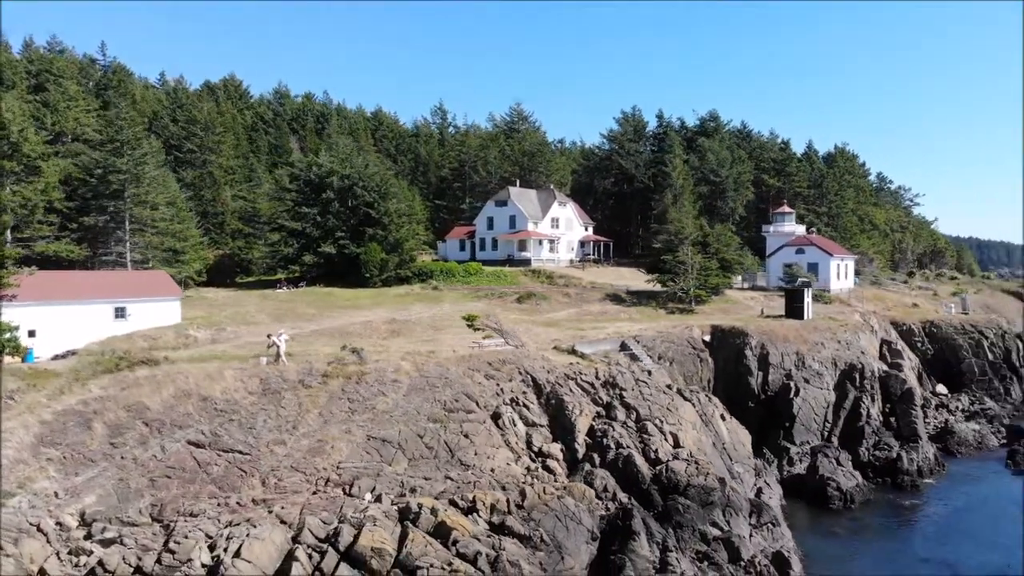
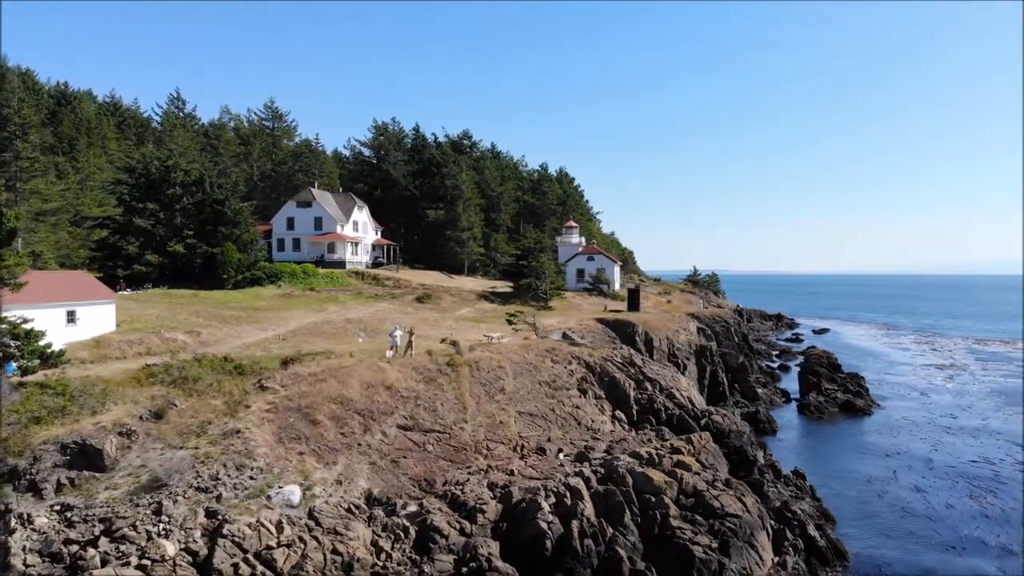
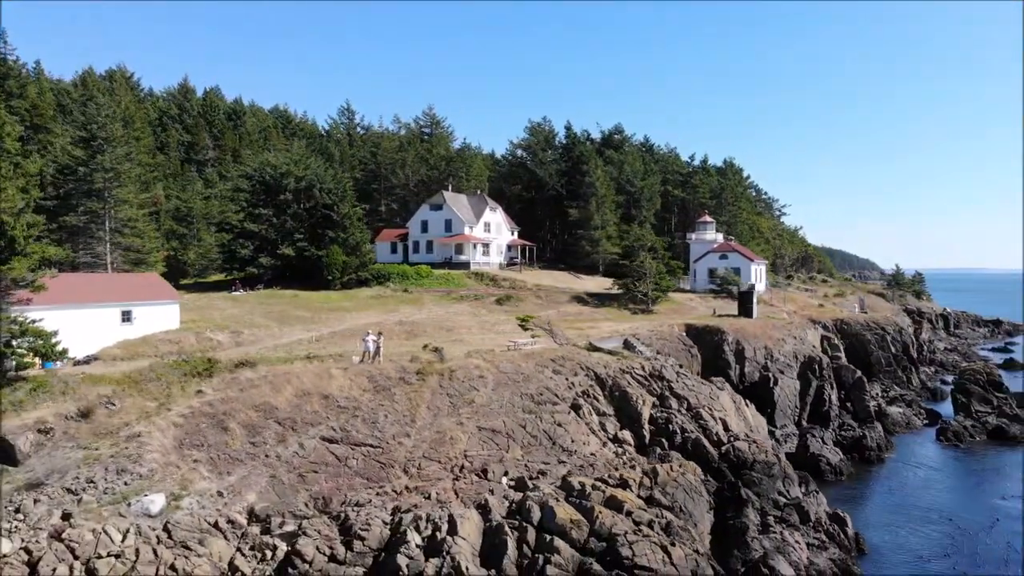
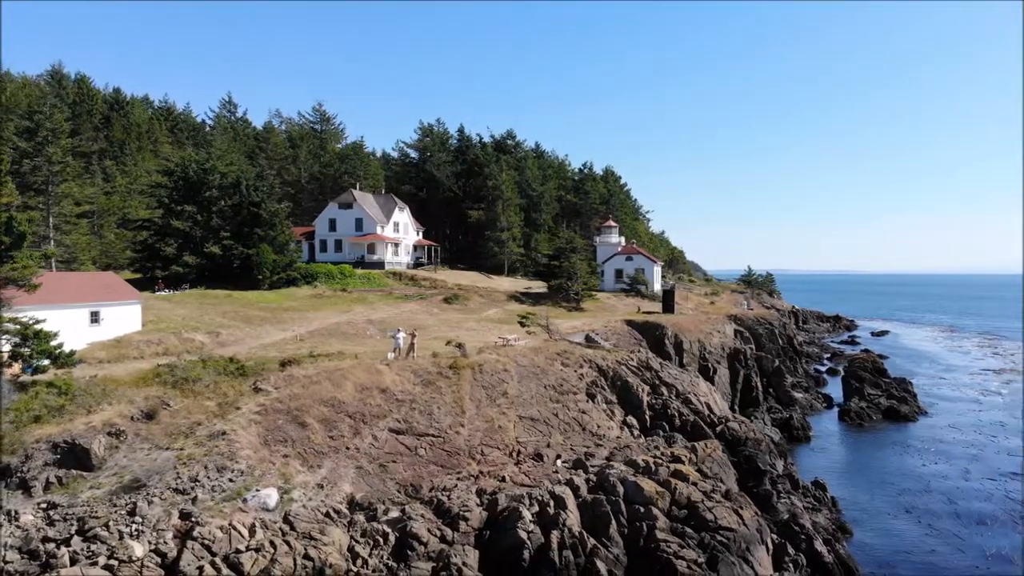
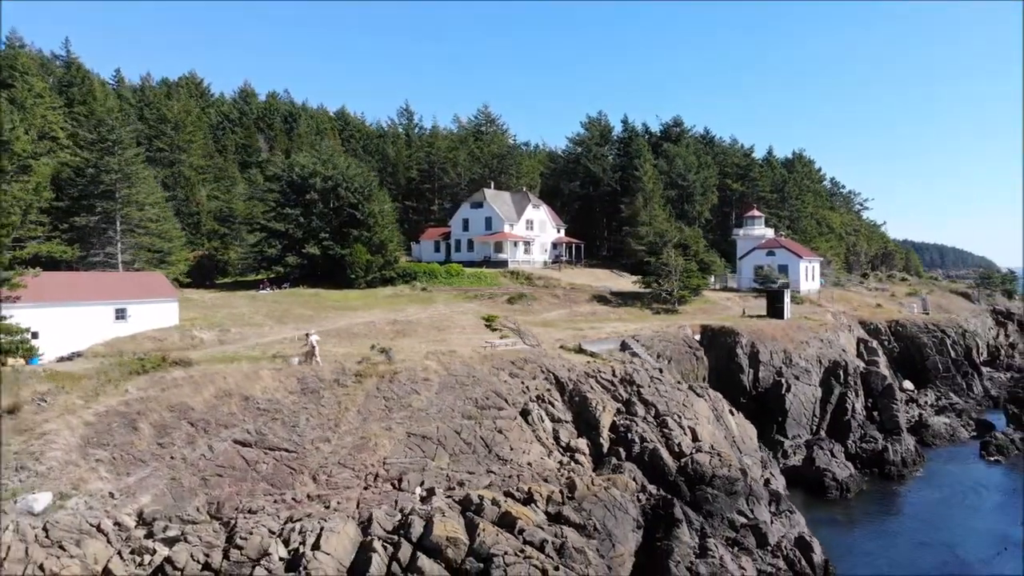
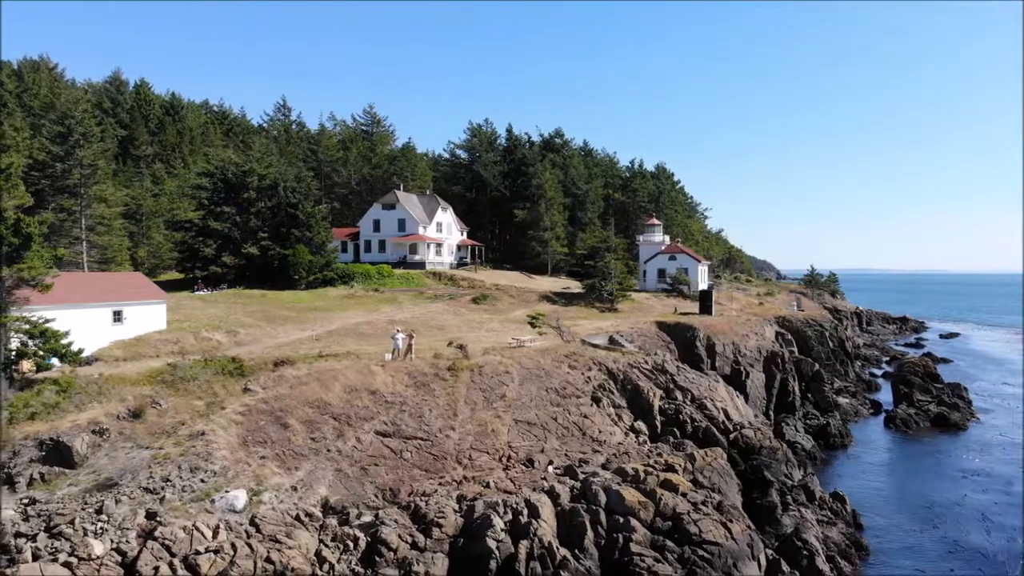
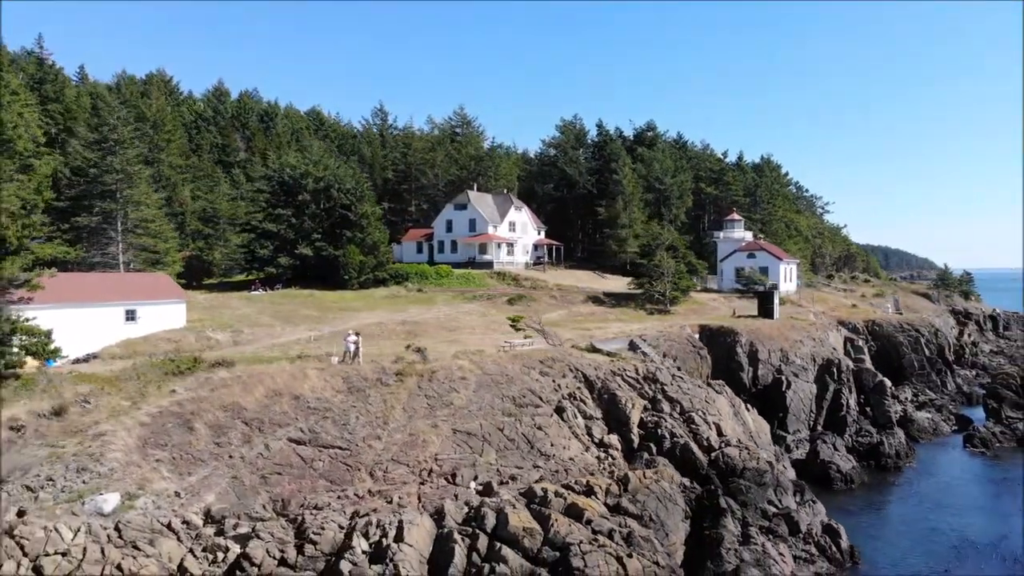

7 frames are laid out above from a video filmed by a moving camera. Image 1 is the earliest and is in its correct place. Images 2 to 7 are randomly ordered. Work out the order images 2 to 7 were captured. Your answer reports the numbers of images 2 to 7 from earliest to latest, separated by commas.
5, 7, 3, 6, 4, 2
